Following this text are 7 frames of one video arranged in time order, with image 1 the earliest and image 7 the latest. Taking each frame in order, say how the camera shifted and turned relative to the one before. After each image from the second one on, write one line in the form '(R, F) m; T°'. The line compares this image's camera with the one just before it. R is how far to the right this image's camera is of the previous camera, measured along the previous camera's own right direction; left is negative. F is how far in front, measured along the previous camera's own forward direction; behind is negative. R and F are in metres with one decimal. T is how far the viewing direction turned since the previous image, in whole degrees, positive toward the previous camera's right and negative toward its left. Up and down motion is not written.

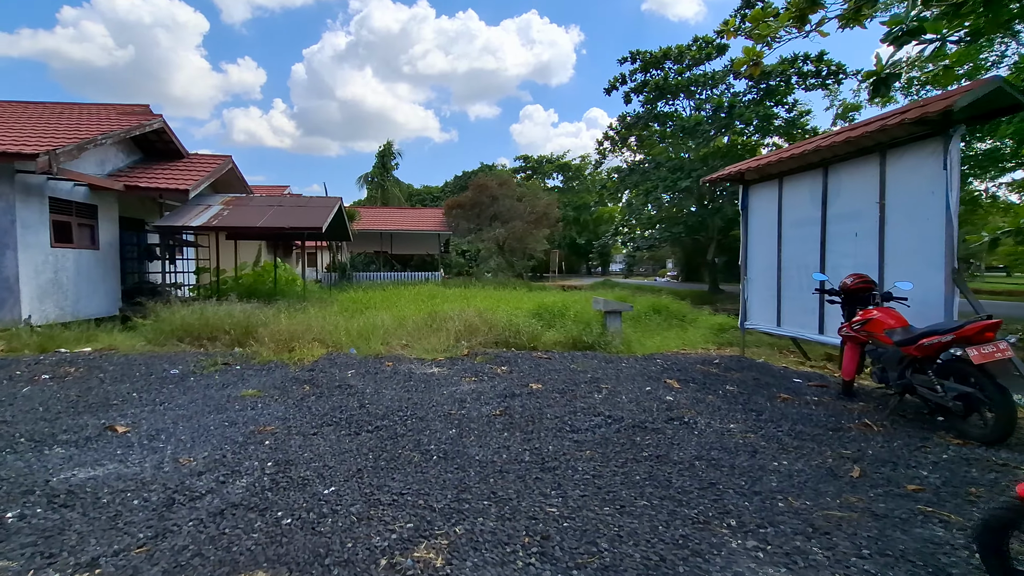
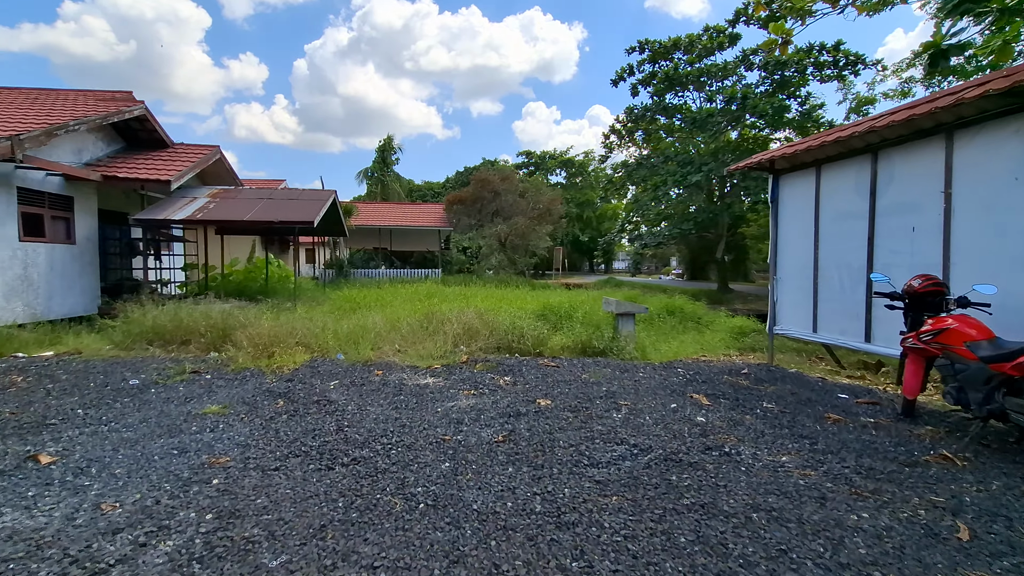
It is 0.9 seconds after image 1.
(0.0, +0.6) m; 0°
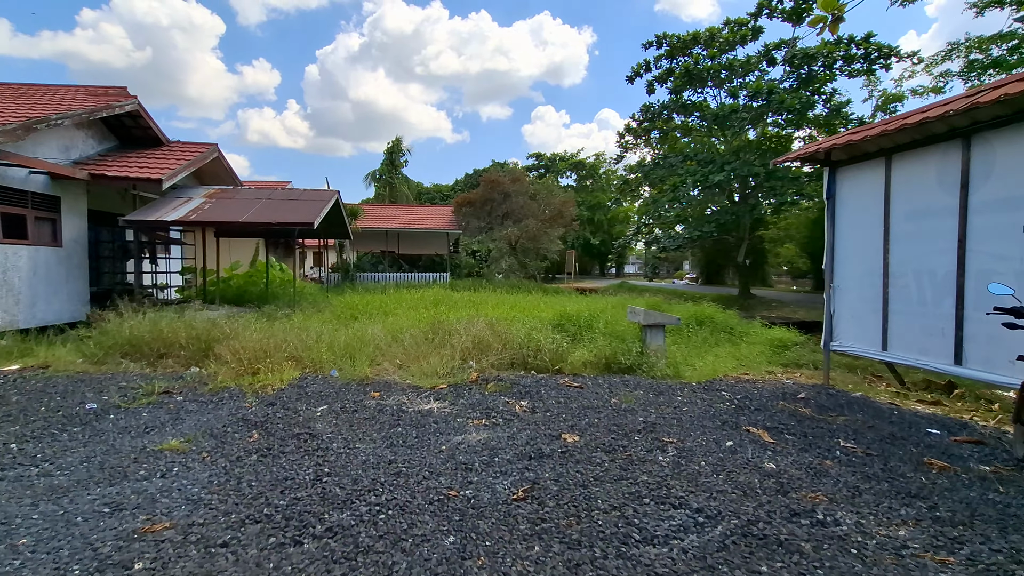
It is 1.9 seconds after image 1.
(-0.1, +0.7) m; -1°
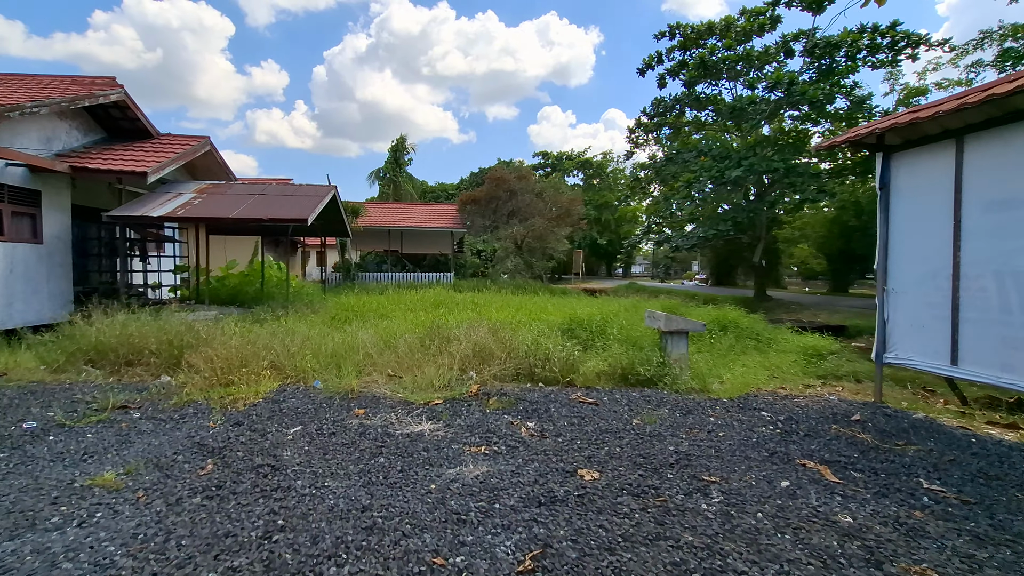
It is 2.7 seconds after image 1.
(0.0, +0.6) m; -1°
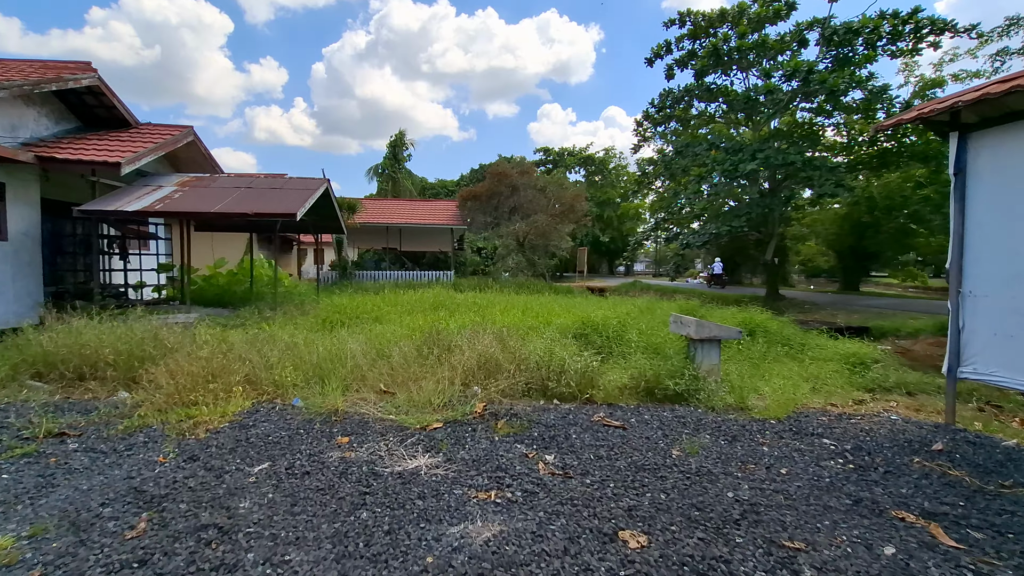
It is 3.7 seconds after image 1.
(-0.1, +0.7) m; 0°
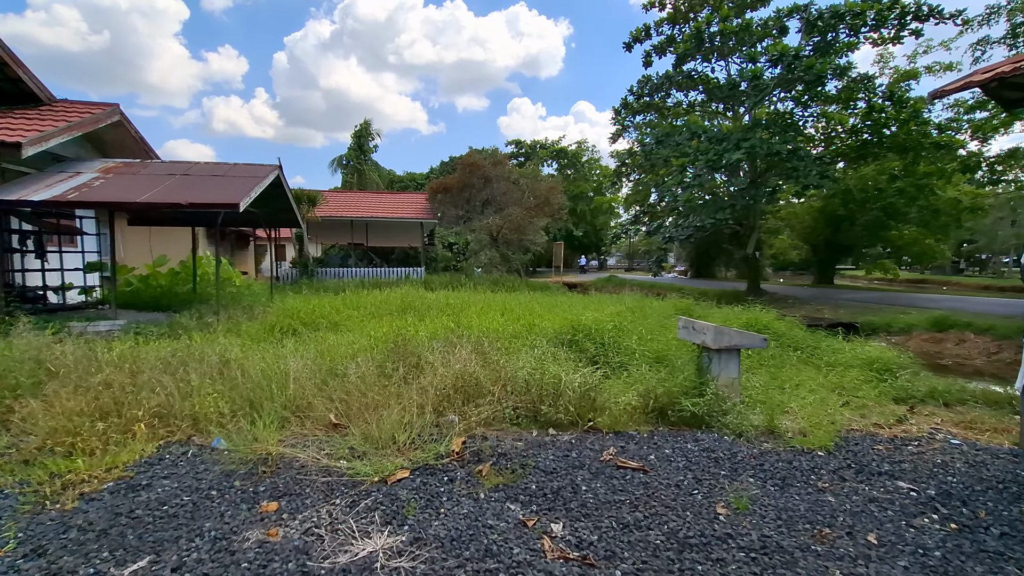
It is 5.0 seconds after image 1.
(-0.1, +0.9) m; +3°
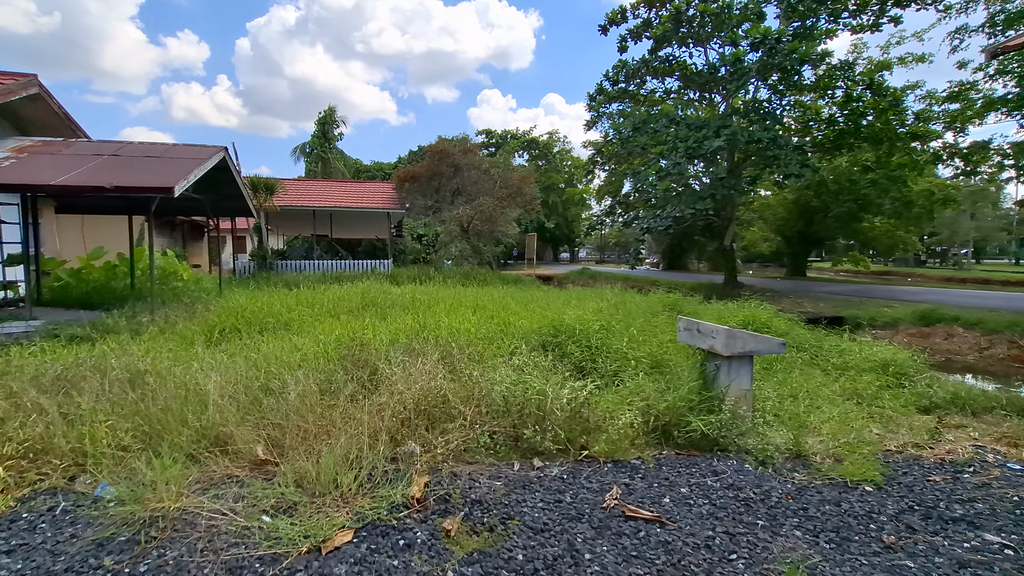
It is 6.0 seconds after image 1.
(0.0, +0.7) m; +3°
